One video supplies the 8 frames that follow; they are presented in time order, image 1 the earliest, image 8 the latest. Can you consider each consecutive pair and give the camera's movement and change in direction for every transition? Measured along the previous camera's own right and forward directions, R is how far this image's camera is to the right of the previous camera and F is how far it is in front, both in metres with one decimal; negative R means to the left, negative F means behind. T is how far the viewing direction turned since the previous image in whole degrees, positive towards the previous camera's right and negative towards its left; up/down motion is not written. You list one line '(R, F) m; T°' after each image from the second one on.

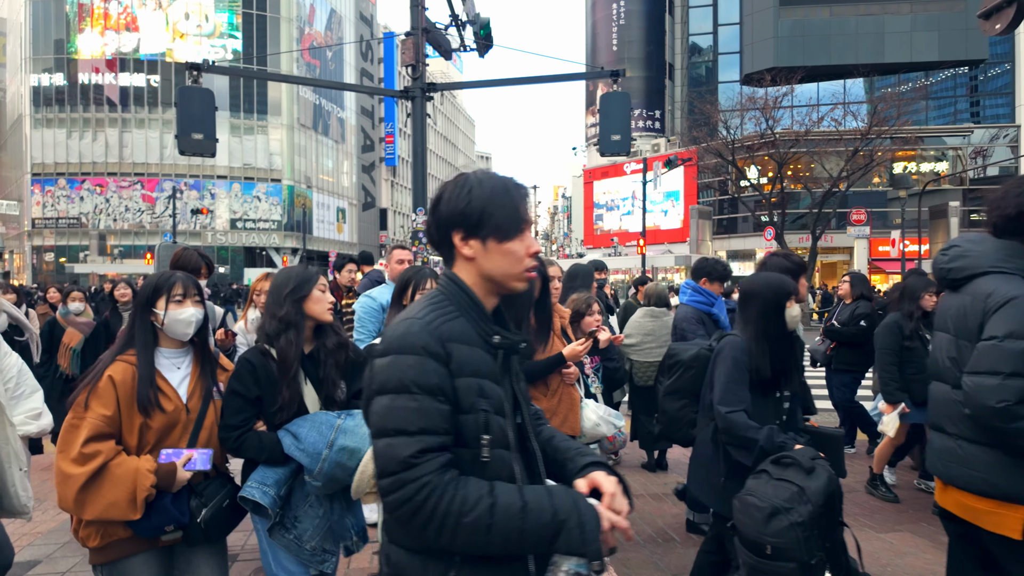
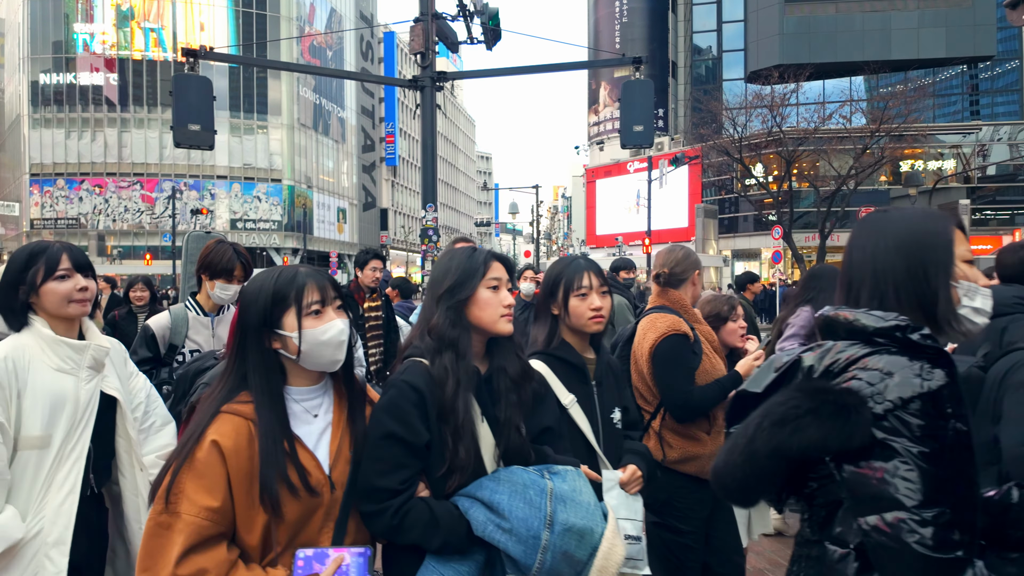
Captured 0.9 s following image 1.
(-0.2, +0.4) m; 0°
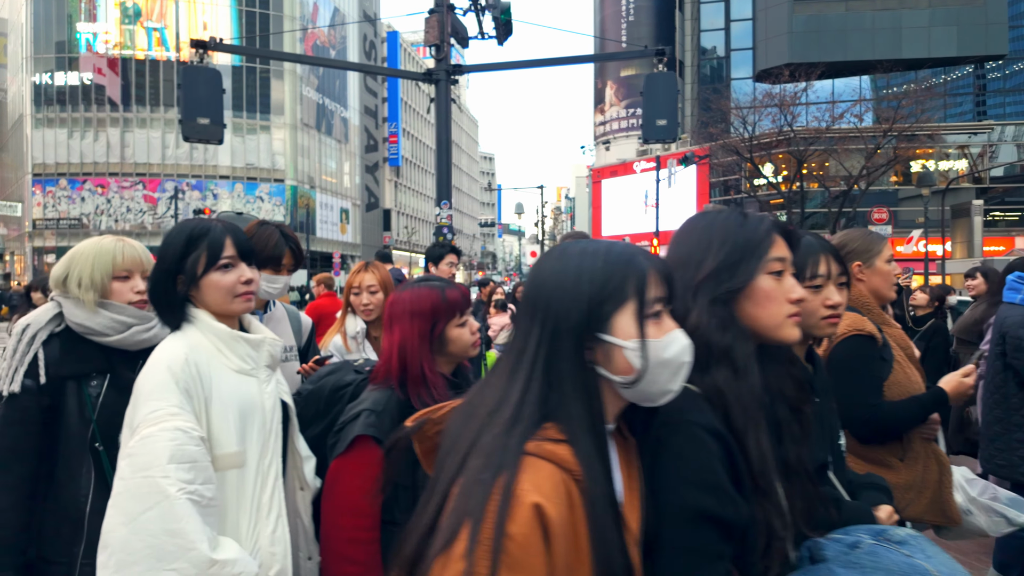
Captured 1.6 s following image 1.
(-0.3, +0.4) m; 0°
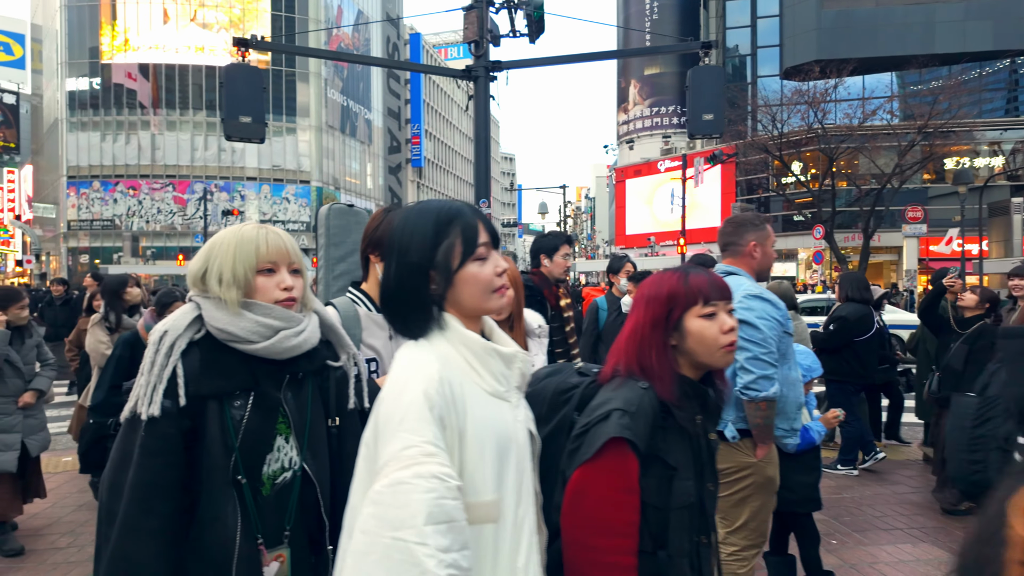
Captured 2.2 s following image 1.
(-0.3, 0.0) m; -2°
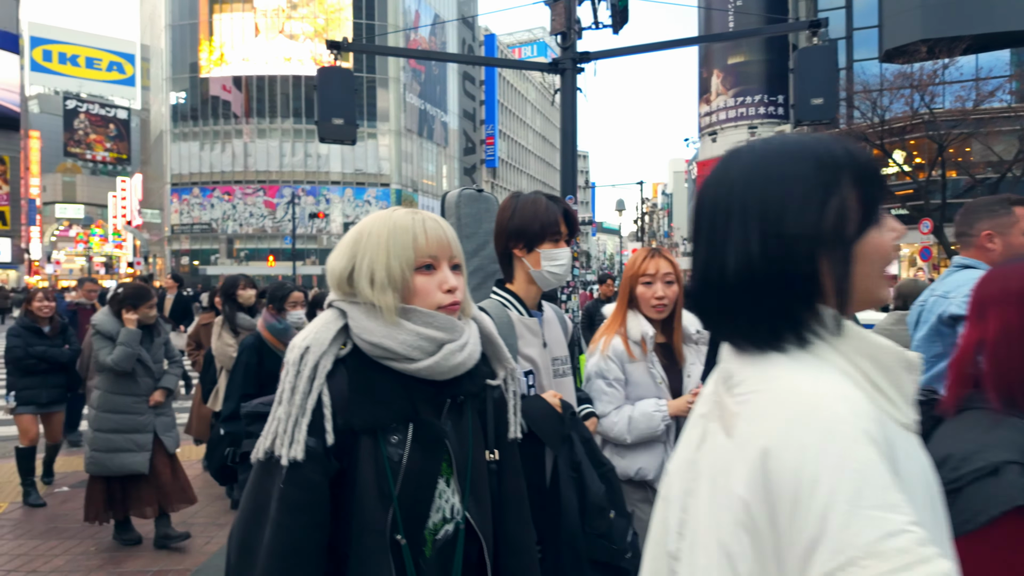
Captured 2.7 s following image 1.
(-0.2, +0.3) m; -7°
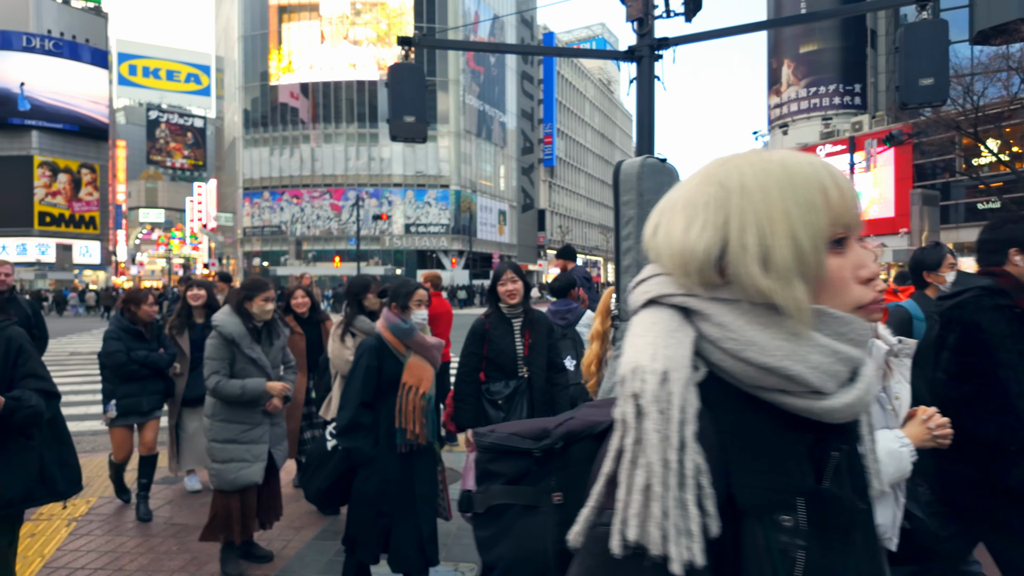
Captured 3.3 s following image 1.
(-0.3, +0.3) m; -5°
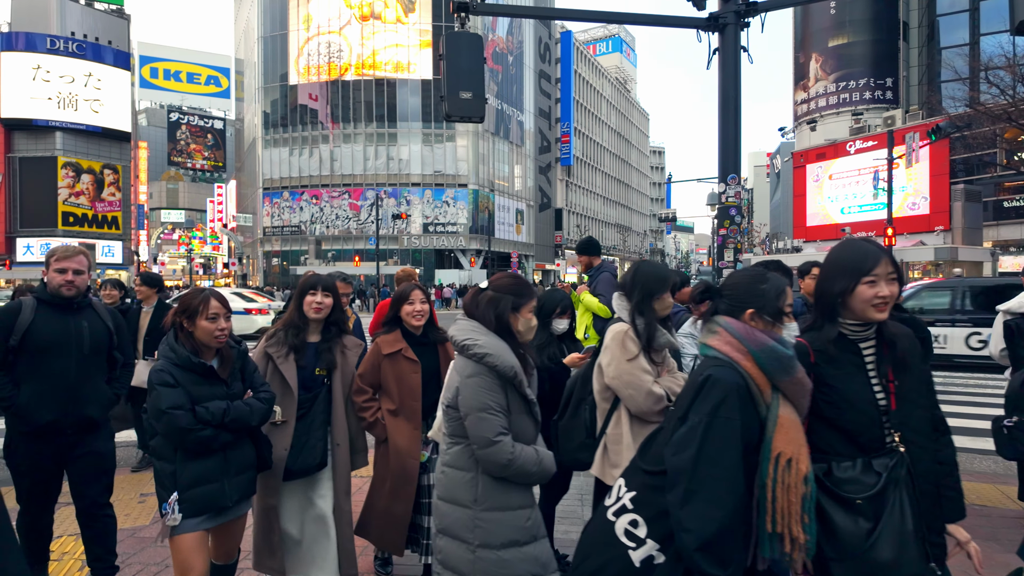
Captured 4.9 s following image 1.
(-0.8, +0.6) m; -1°
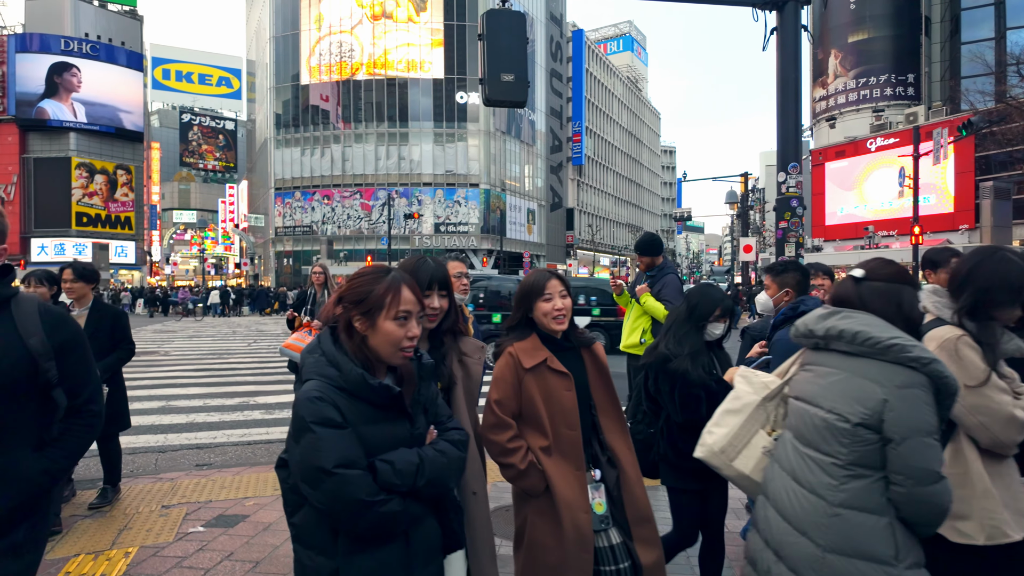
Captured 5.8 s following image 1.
(-0.4, +0.5) m; -1°
